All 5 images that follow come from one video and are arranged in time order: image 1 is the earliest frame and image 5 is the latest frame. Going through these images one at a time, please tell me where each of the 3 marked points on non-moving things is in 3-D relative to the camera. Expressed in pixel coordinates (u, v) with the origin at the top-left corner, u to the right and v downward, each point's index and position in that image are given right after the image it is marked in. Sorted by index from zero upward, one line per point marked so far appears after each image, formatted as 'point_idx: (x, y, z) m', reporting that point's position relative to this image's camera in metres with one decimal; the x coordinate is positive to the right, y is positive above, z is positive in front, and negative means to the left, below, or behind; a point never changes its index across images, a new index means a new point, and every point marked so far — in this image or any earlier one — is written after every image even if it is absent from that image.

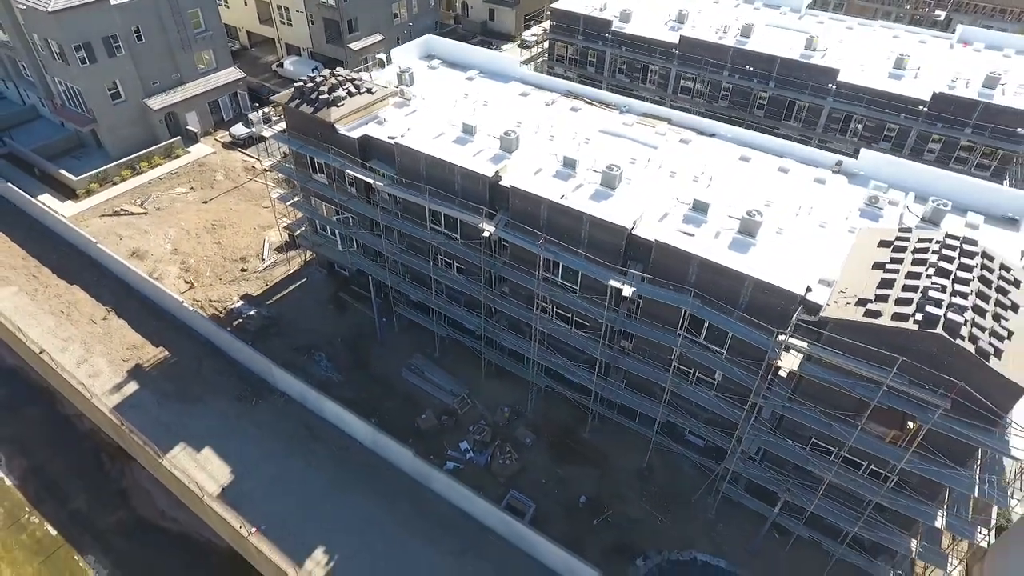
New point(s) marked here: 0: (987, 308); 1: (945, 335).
0: (+15.2, -0.7, +19.6) m
1: (+12.9, -1.4, +18.2) m
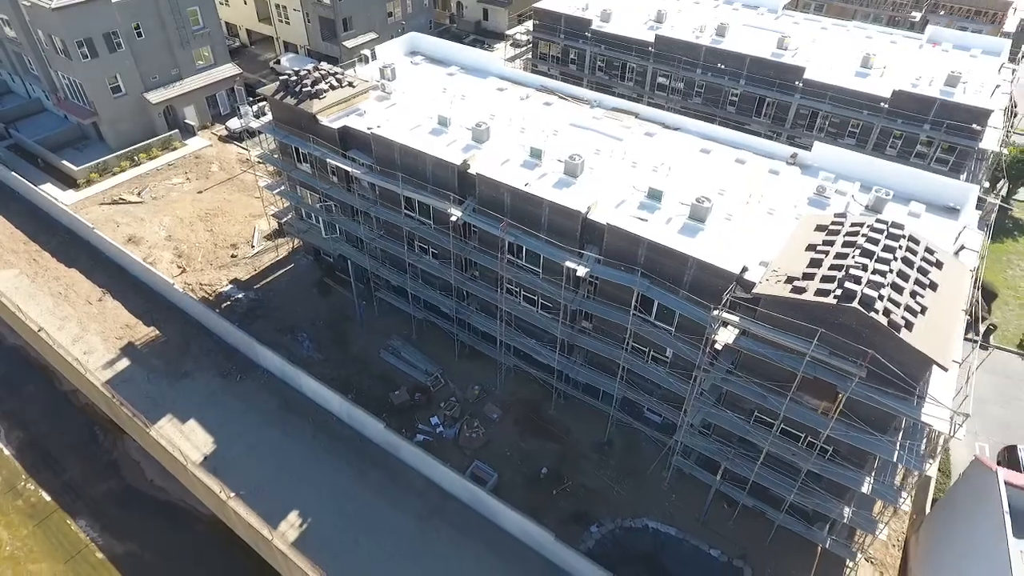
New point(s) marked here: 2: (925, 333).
0: (+13.5, +0.1, +21.1) m
1: (+11.2, -0.6, +19.7) m
2: (+13.4, -1.4, +19.9) m
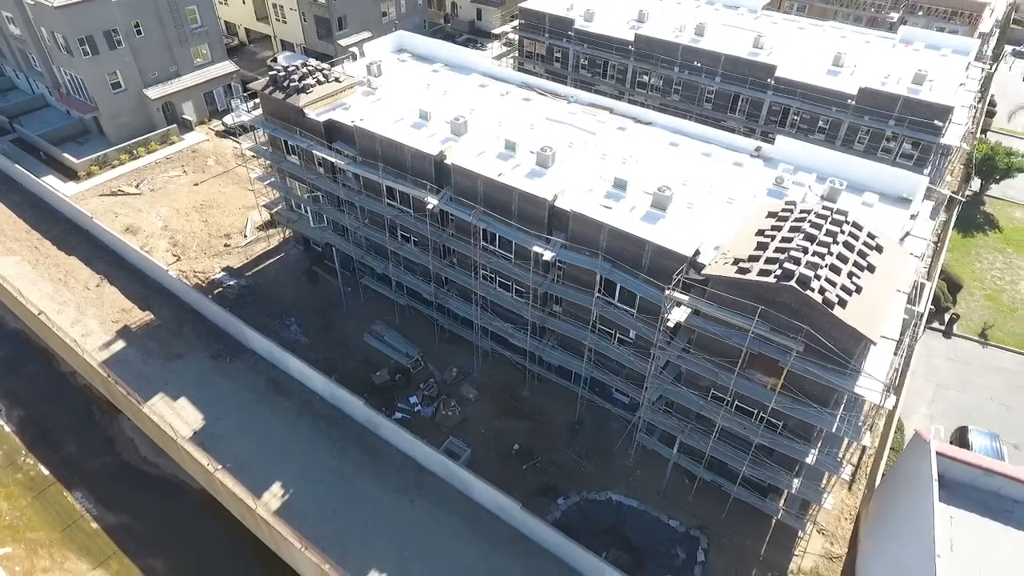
0: (+12.1, +0.7, +22.5) m
1: (+9.8, +0.1, +21.2) m
2: (+12.1, -0.7, +21.4) m
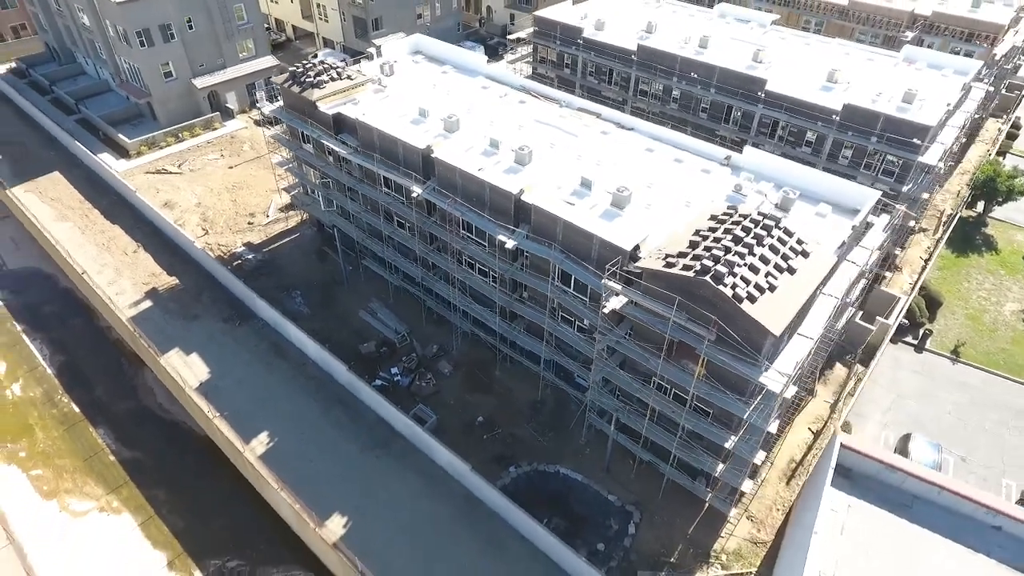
0: (+10.0, +0.8, +24.6) m
1: (+7.6, +0.3, +23.4) m
2: (+9.8, -0.7, +23.4) m
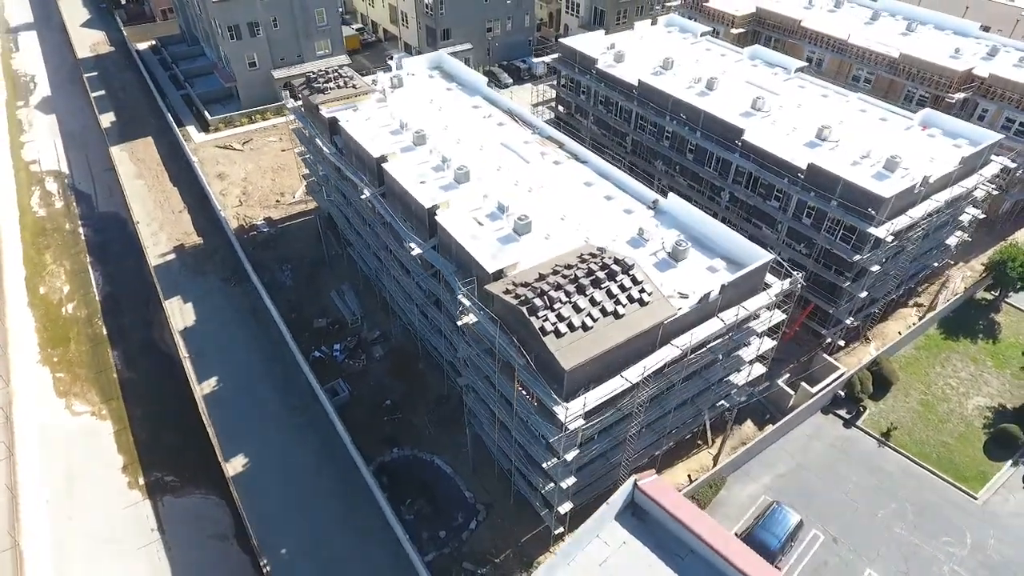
0: (+3.2, -0.9, +26.5) m
1: (+0.5, -1.0, +25.8) m
2: (+2.5, -2.3, +25.5) m
